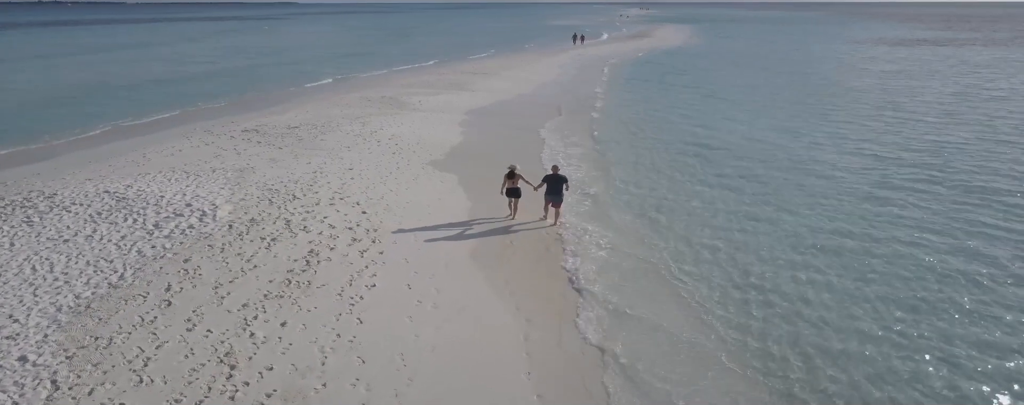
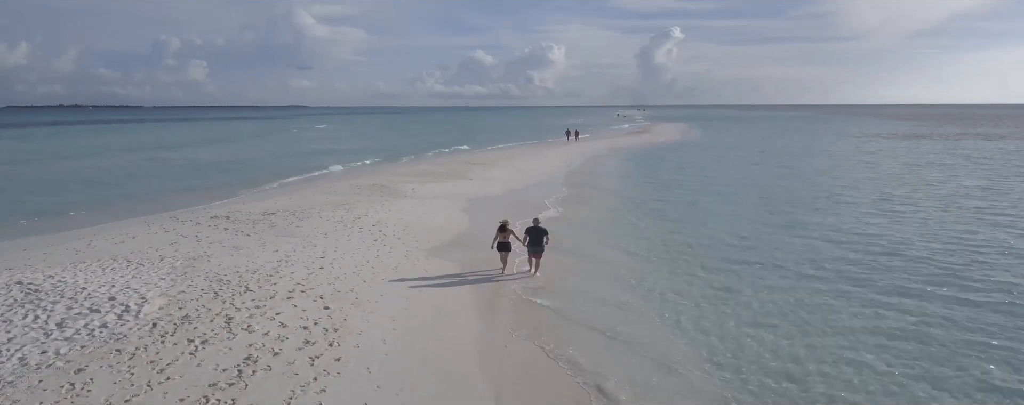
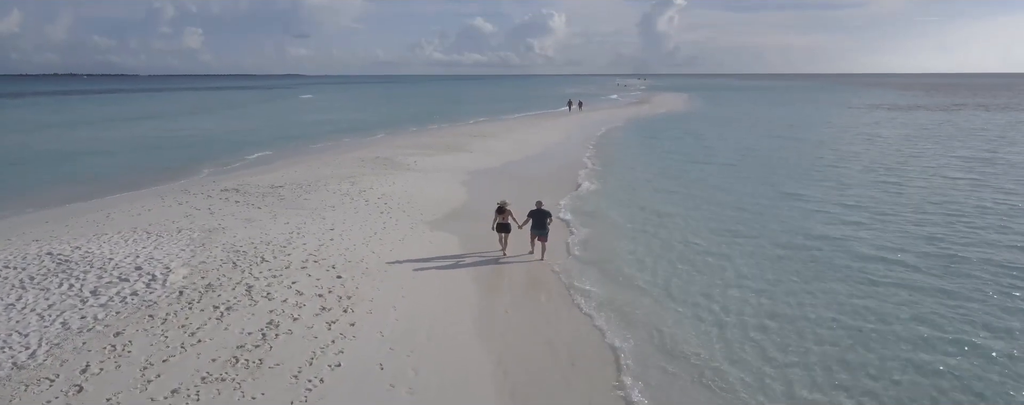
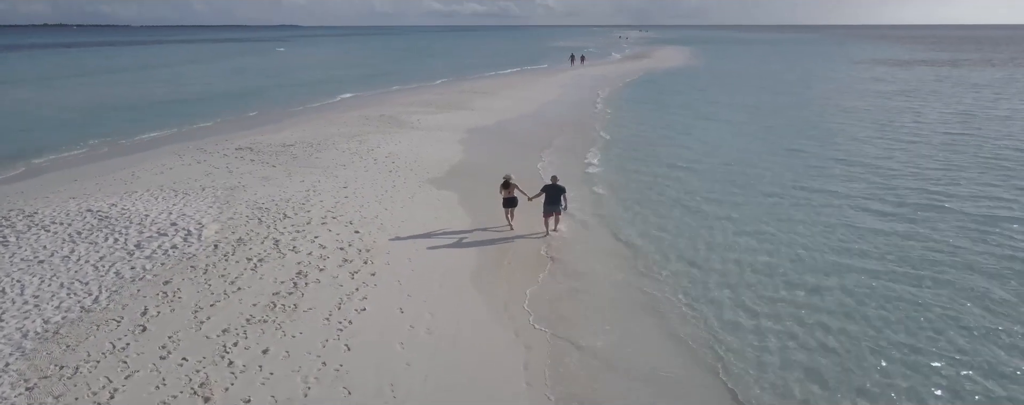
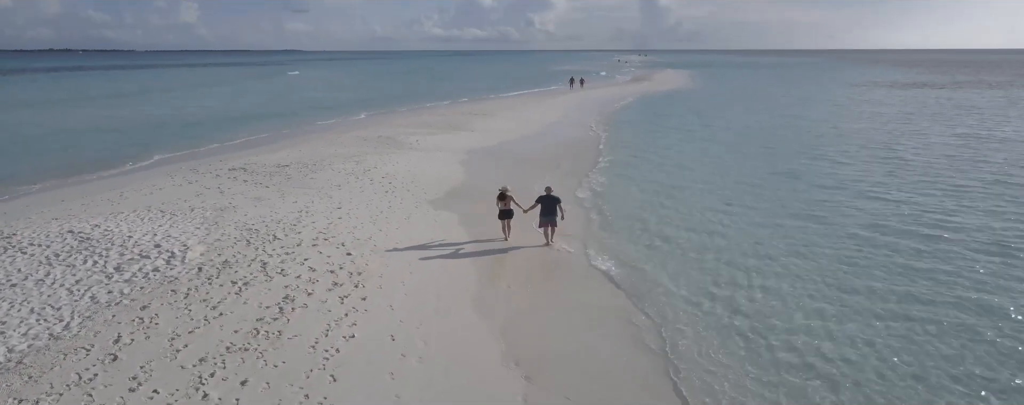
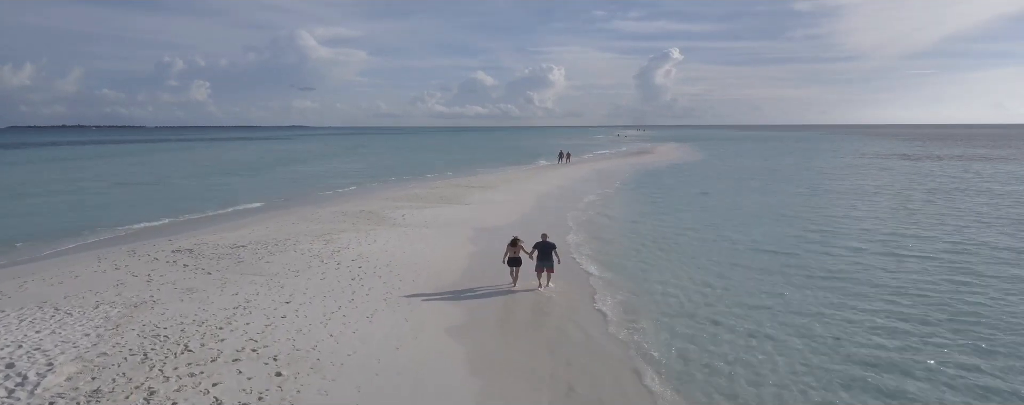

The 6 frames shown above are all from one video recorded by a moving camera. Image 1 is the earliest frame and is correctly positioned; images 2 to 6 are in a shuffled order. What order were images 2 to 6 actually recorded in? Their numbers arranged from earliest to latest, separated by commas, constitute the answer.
4, 5, 3, 2, 6
